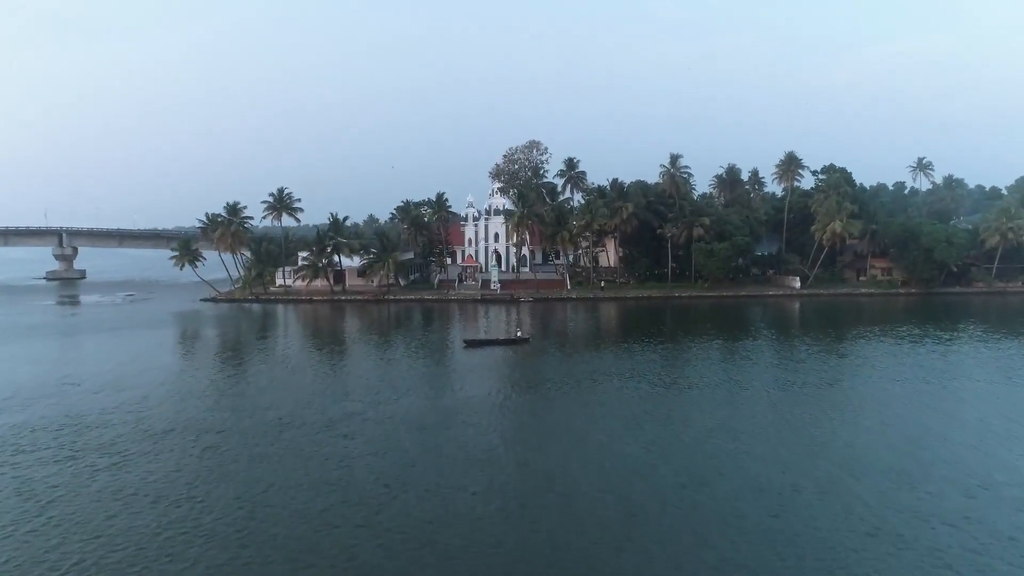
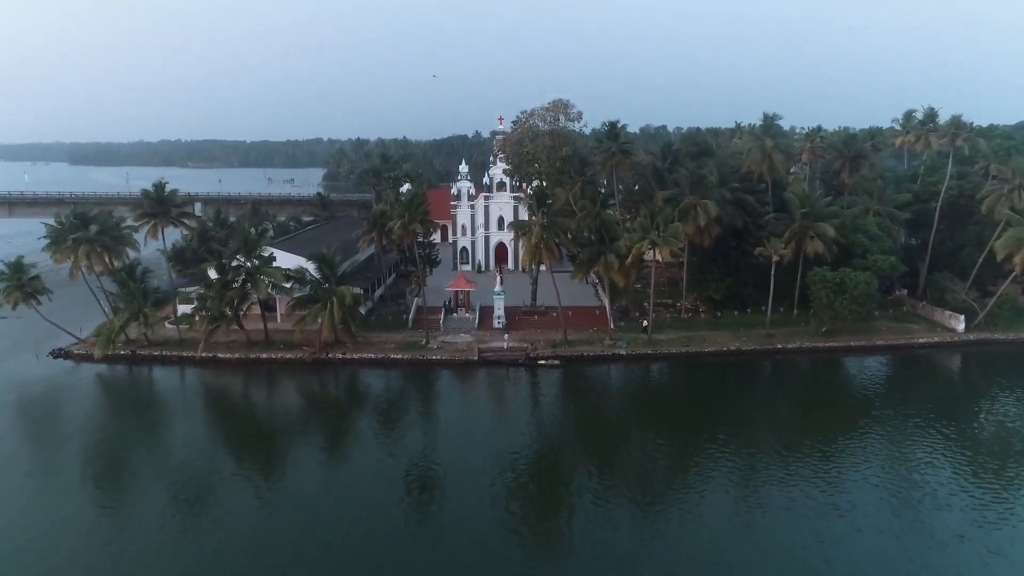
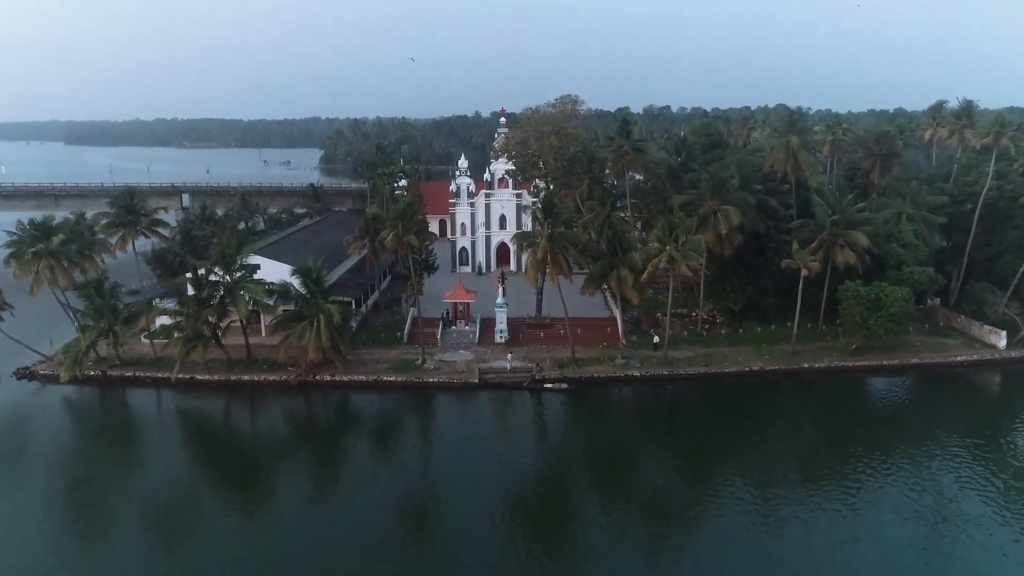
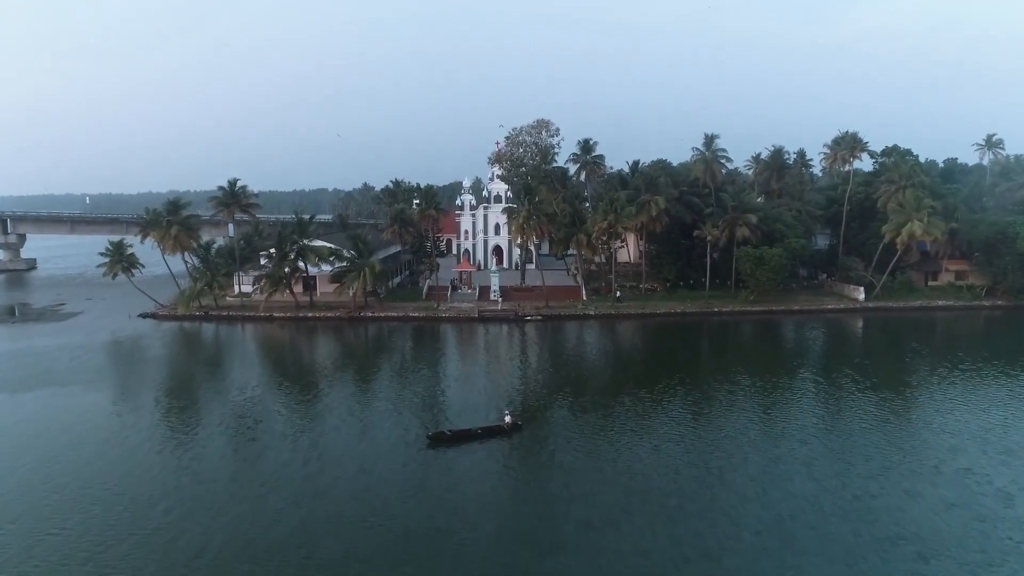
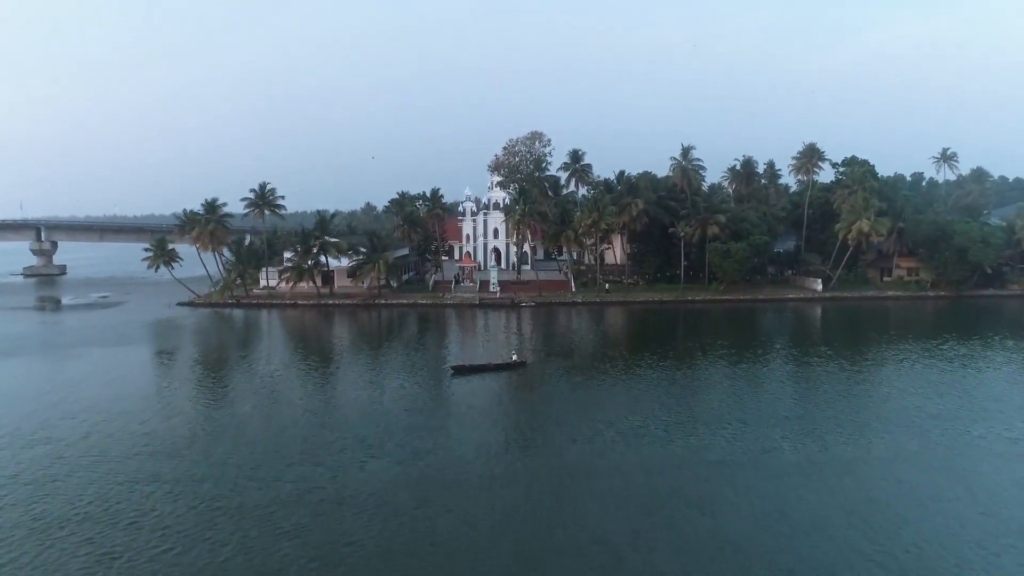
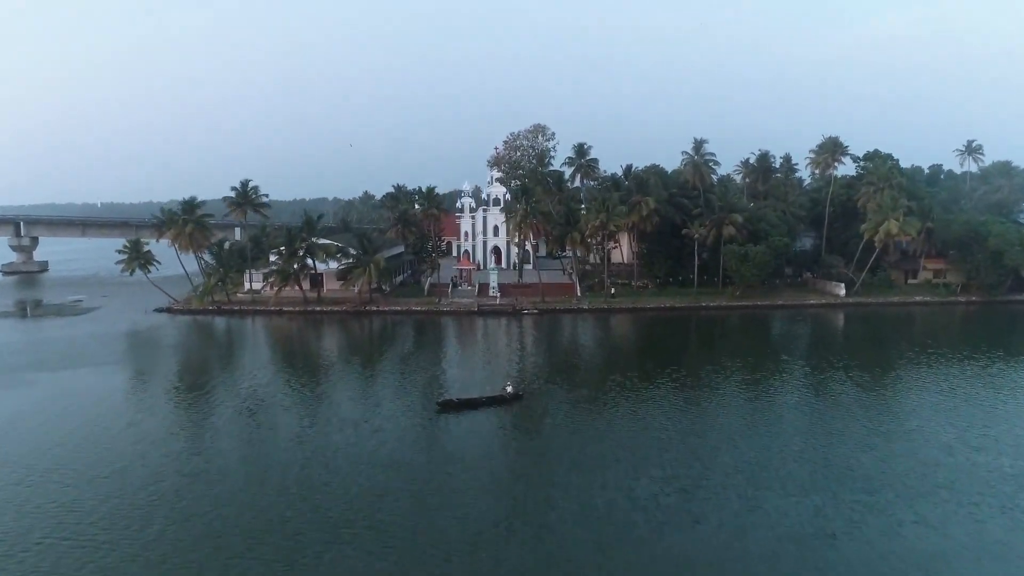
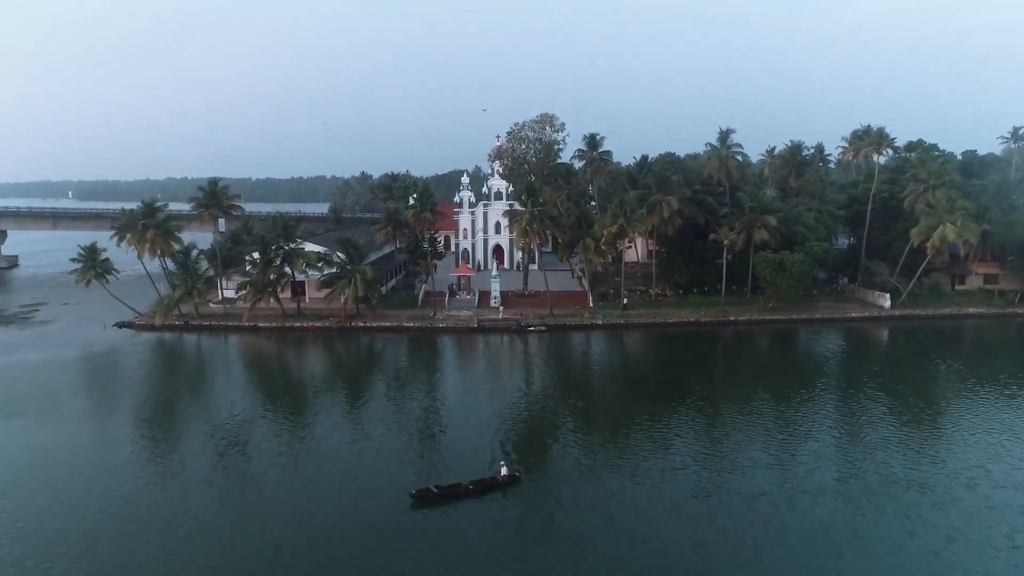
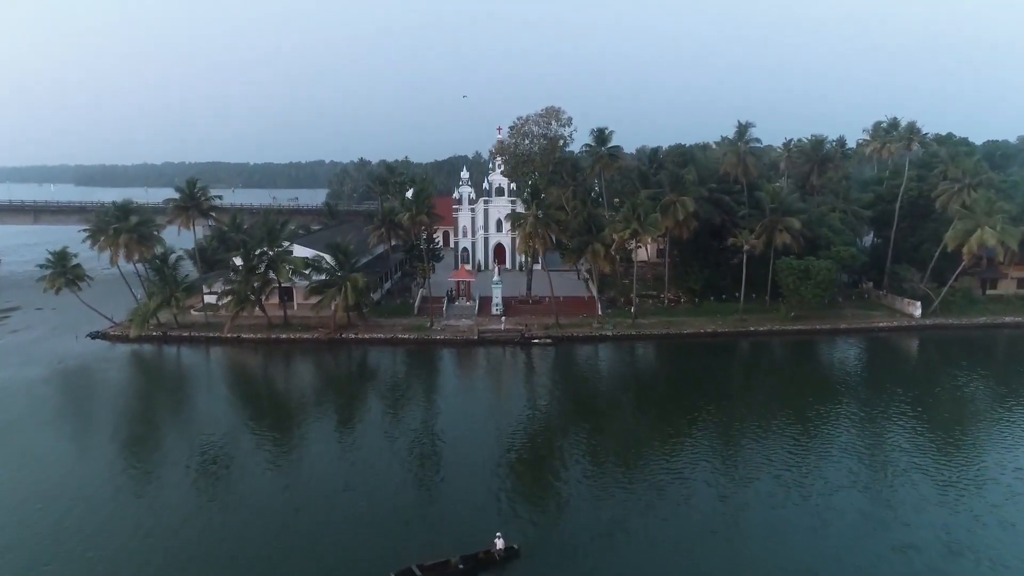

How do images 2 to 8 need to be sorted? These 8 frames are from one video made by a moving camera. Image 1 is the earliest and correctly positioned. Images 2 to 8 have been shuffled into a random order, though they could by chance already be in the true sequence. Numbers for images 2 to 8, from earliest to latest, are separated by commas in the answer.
5, 6, 4, 7, 8, 2, 3
